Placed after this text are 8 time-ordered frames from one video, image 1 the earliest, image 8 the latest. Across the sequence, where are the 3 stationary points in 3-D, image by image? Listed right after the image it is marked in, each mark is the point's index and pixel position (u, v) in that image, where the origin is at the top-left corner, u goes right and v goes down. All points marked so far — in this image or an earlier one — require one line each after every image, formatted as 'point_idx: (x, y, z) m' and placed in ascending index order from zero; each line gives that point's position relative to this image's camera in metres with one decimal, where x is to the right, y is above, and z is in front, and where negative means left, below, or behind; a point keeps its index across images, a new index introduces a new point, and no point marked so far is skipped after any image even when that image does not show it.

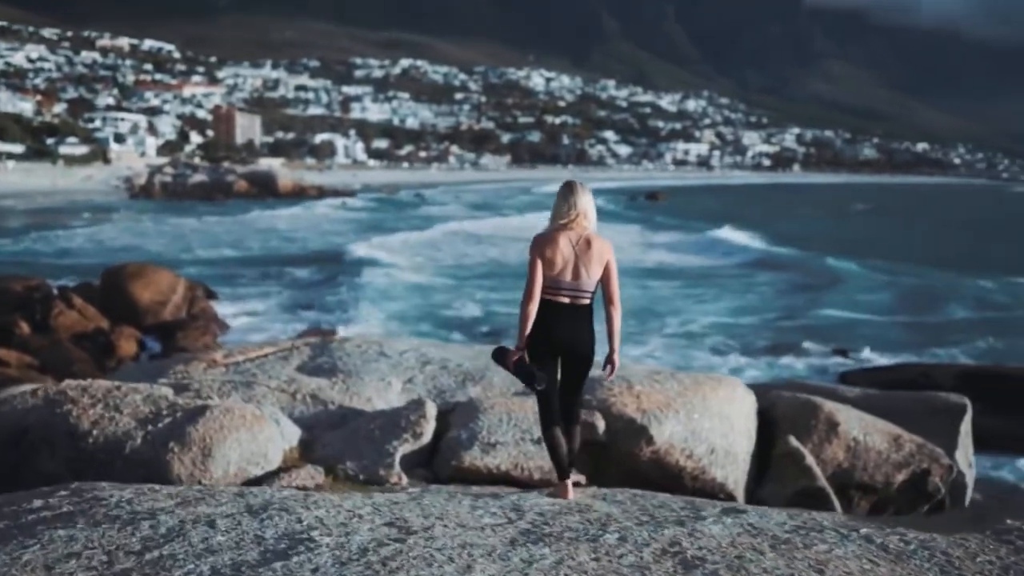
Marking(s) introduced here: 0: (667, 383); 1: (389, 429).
0: (+1.1, -0.7, +7.1) m
1: (-0.7, -0.9, +6.2) m
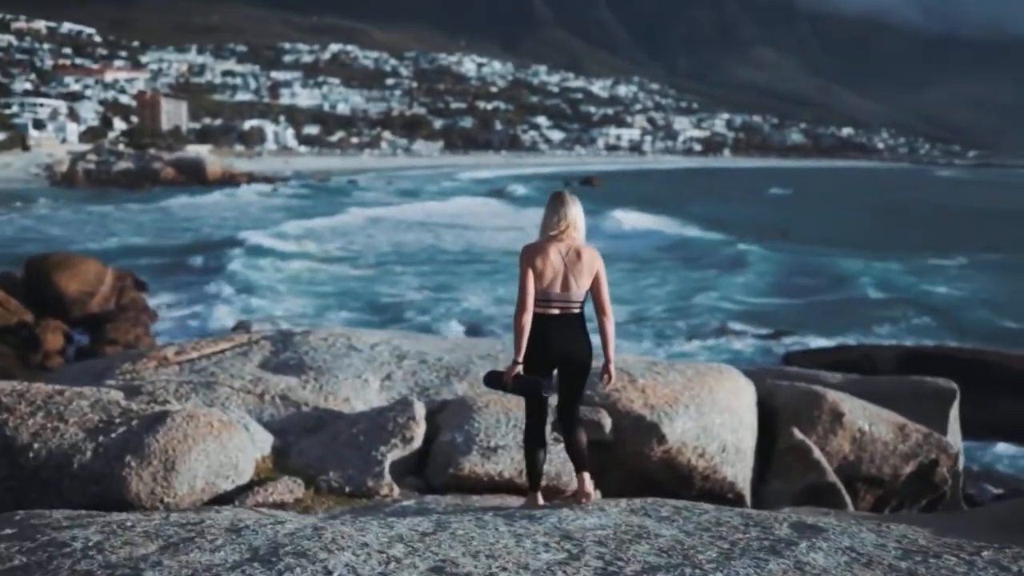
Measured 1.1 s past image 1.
0: (+1.0, -0.6, +6.6) m
1: (-0.7, -0.8, +5.5) m
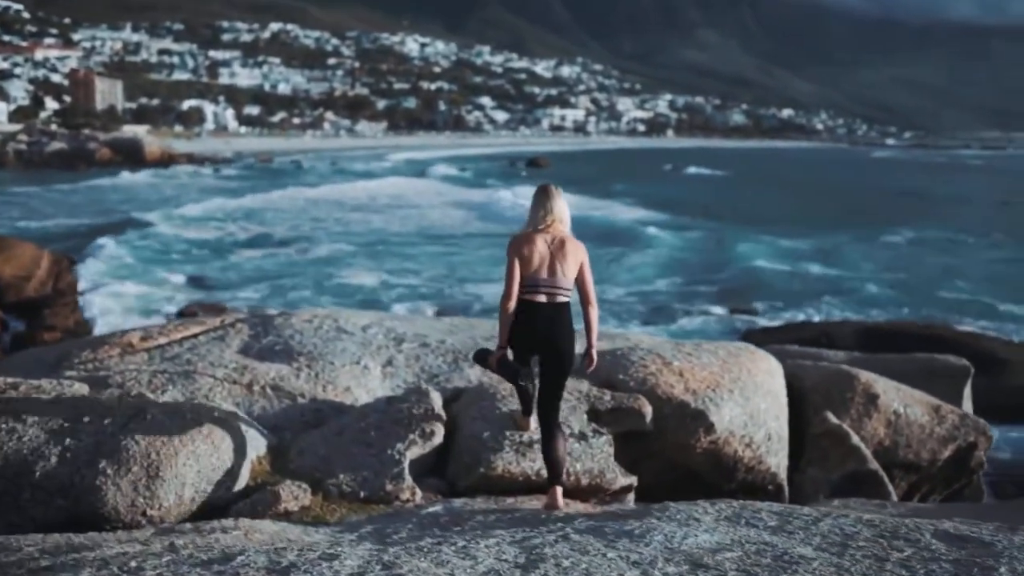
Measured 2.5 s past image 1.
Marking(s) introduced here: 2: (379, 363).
0: (+1.1, -0.4, +5.9) m
1: (-0.6, -0.7, +4.8) m
2: (-0.8, -0.4, +5.8) m
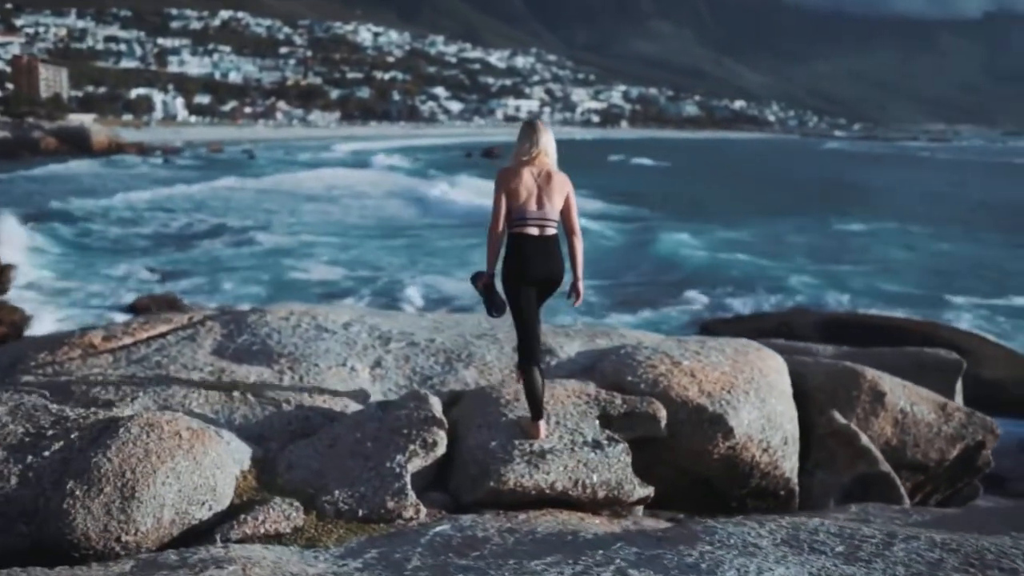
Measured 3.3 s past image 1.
0: (+1.1, -0.4, +5.6) m
1: (-0.5, -0.6, +4.4) m
2: (-0.8, -0.4, +5.4) m
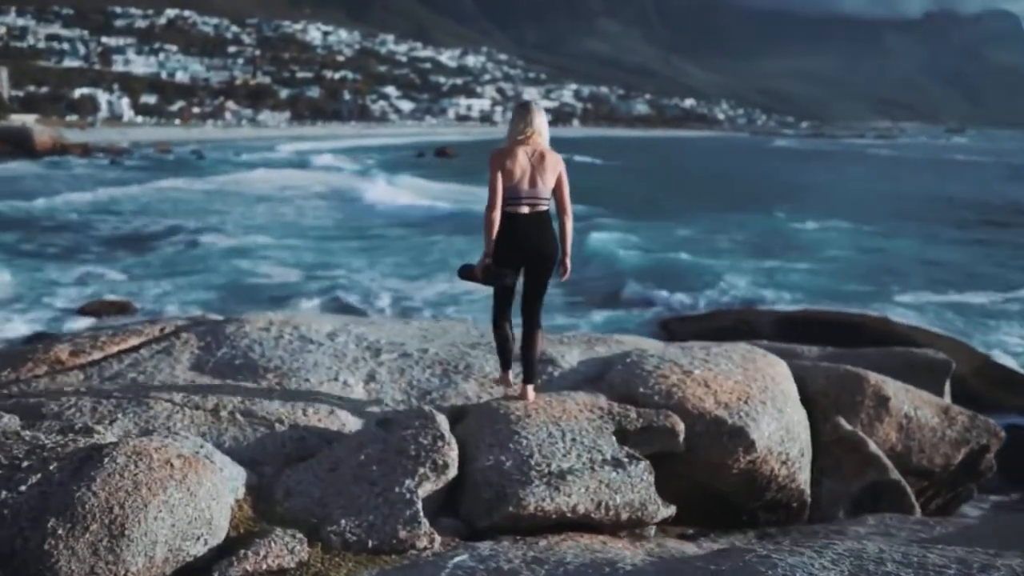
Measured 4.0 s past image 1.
0: (+1.1, -0.4, +5.3) m
1: (-0.5, -0.7, +4.0) m
2: (-0.8, -0.5, +5.1) m
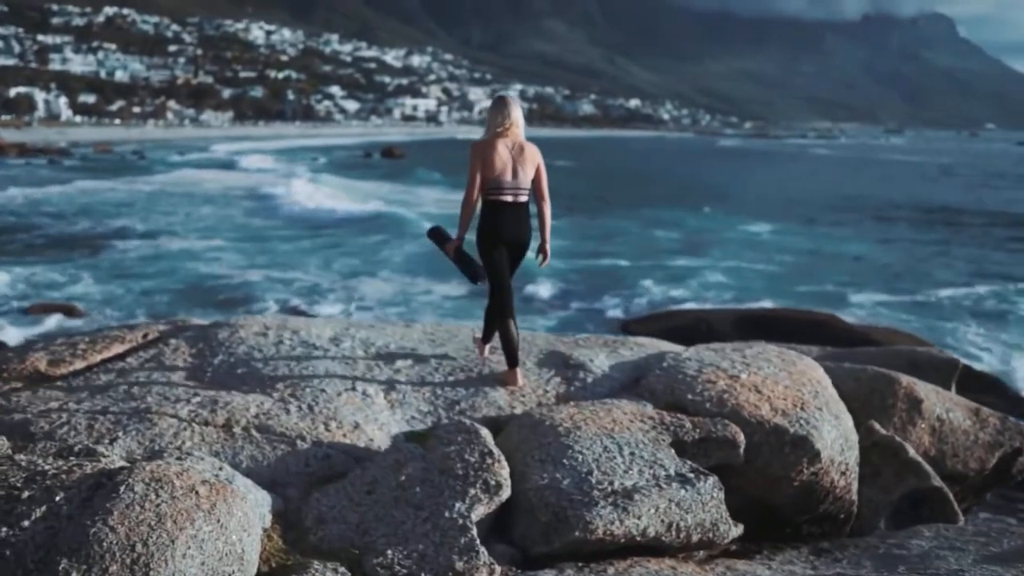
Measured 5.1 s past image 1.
0: (+1.2, -0.4, +5.0) m
1: (-0.3, -0.7, +3.6) m
2: (-0.6, -0.5, +4.6) m
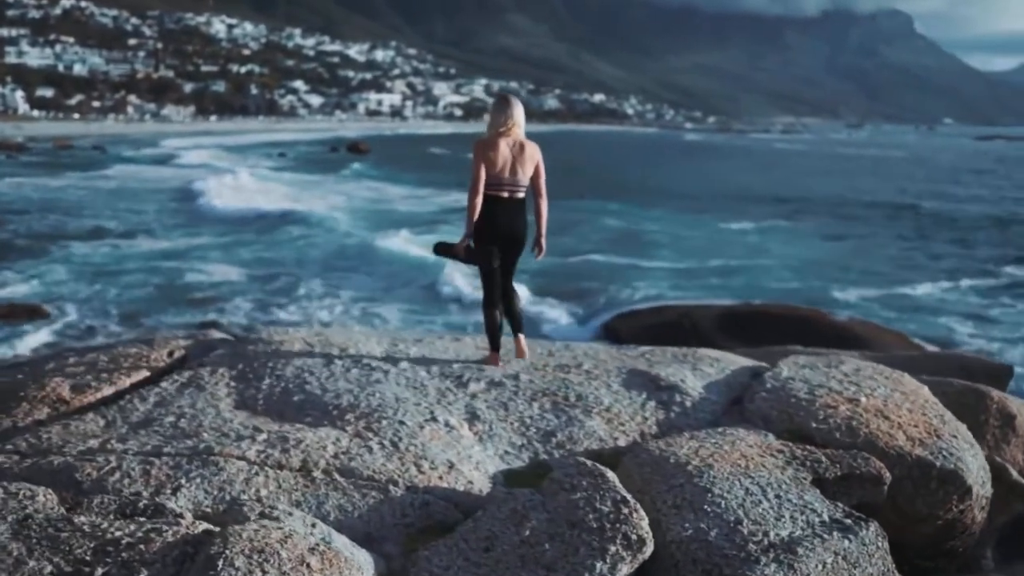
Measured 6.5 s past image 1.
0: (+1.6, -0.4, +4.5) m
1: (+0.2, -0.8, +3.1) m
2: (-0.2, -0.5, +4.1) m
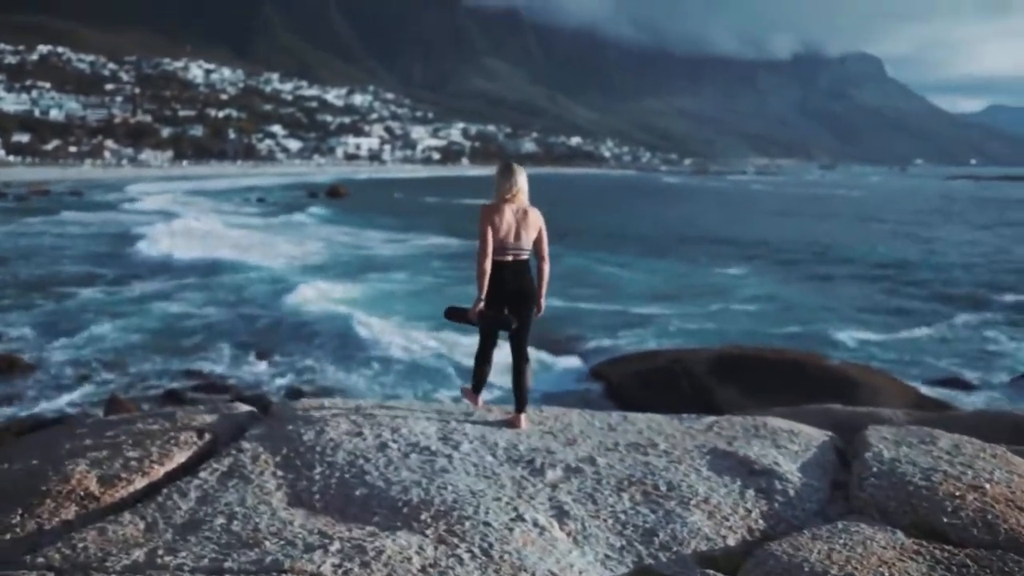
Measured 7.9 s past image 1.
0: (+2.0, -0.7, +4.1) m
1: (+0.5, -1.0, +2.6) m
2: (+0.1, -0.8, +3.6) m
